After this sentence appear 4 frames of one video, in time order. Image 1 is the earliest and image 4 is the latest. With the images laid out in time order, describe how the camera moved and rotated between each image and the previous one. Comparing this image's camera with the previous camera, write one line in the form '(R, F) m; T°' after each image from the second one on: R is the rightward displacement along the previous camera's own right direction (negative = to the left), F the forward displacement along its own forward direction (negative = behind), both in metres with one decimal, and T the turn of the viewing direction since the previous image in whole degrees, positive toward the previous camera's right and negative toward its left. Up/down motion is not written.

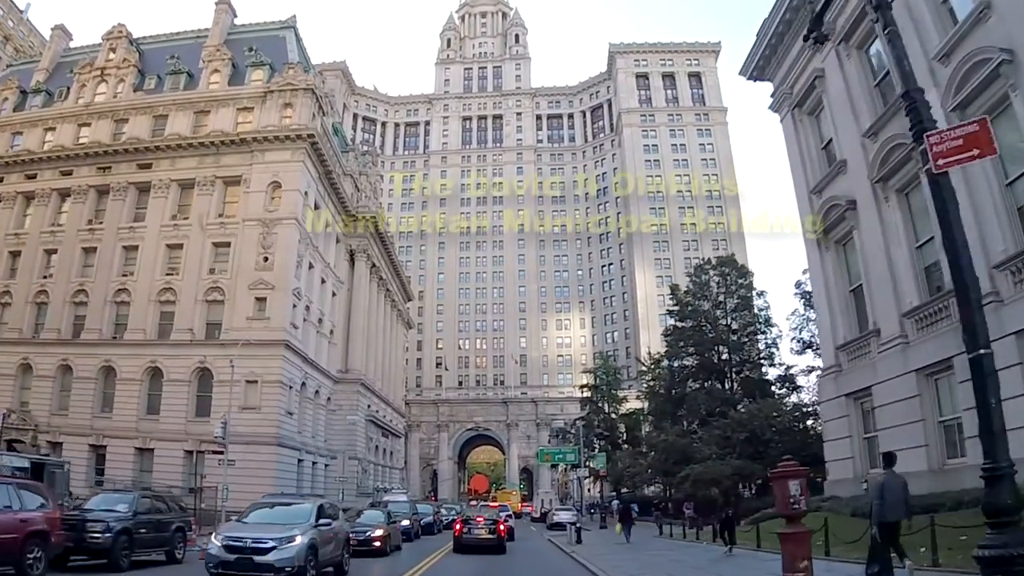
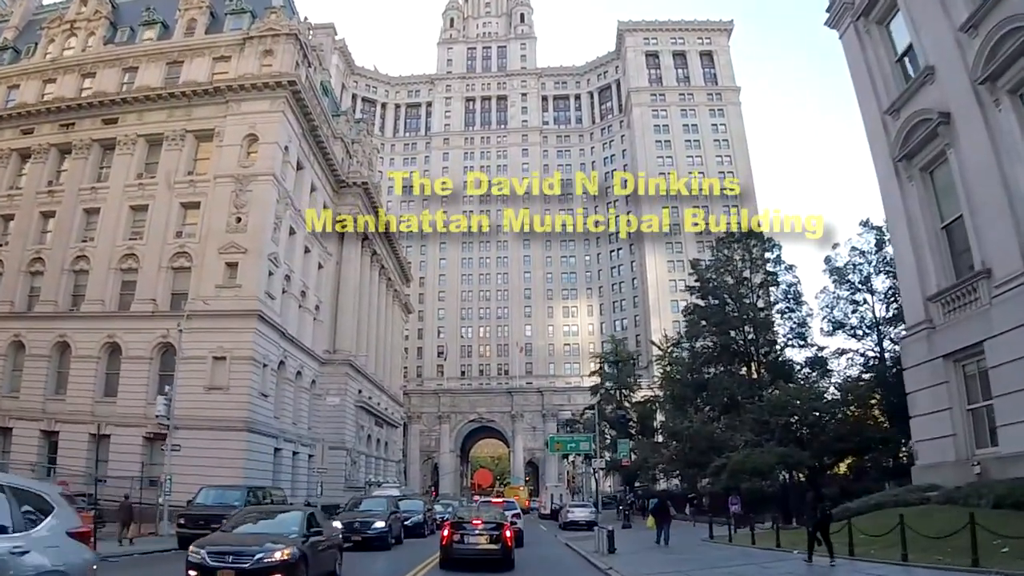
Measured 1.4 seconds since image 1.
(-0.2, +5.0) m; 0°
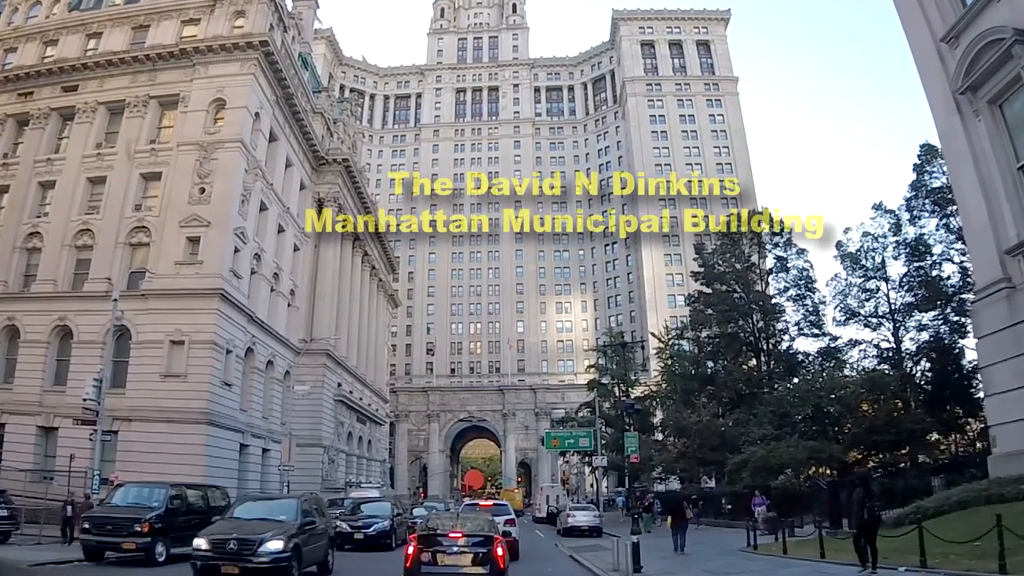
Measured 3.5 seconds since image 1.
(-0.1, +3.4) m; +1°
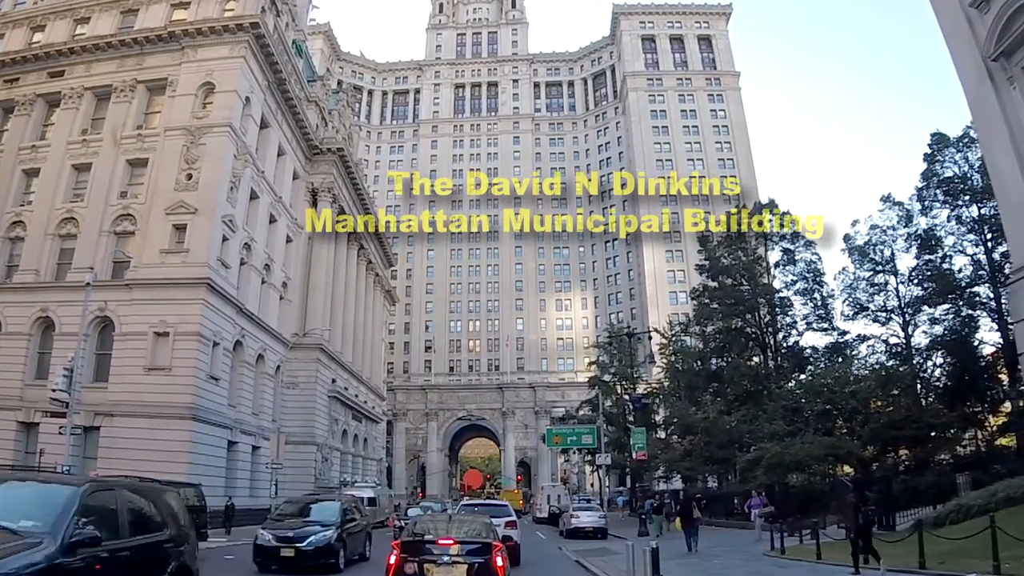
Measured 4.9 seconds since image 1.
(0.0, +1.3) m; 0°
